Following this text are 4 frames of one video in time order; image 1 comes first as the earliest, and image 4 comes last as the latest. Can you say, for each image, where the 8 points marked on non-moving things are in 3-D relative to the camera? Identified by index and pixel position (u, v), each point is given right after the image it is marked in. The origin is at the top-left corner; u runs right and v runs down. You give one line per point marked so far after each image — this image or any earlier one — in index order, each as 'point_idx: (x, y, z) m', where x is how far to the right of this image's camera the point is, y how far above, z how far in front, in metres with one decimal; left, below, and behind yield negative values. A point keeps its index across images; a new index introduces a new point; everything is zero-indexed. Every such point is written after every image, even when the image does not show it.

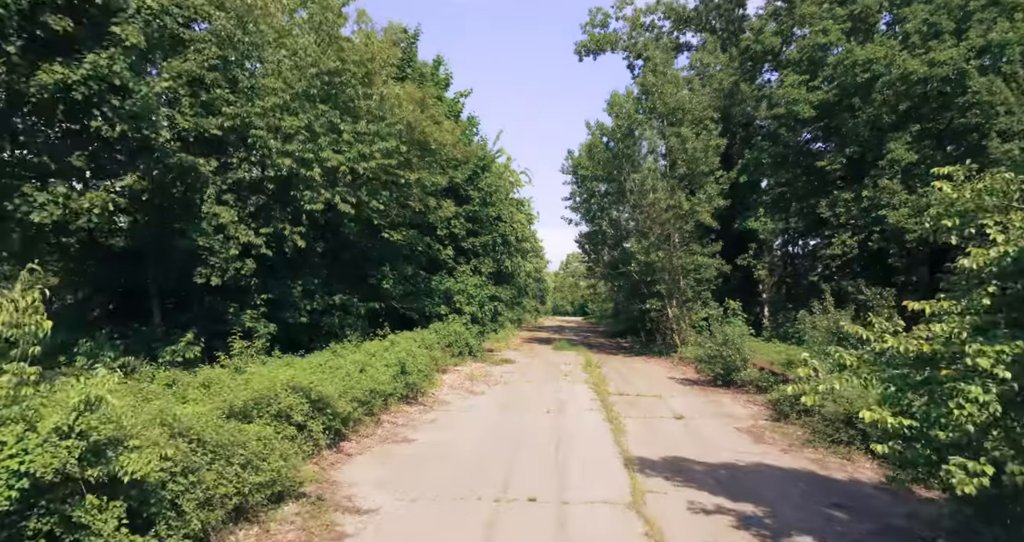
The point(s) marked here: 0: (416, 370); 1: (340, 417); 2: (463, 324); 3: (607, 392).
0: (-2.1, -2.2, +12.8) m
1: (-2.6, -2.2, +8.8) m
2: (-1.6, -1.8, +19.3) m
3: (+2.3, -3.0, +14.2) m
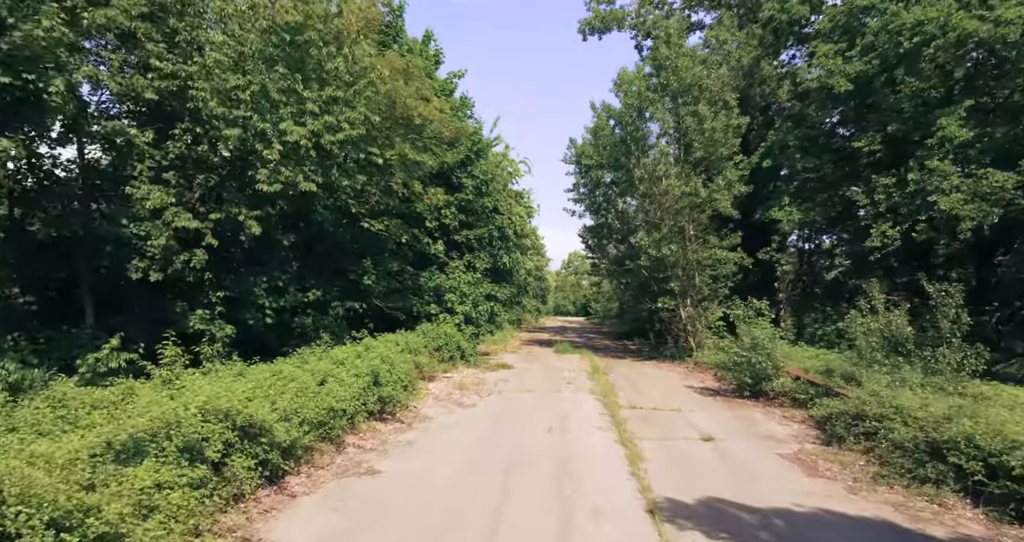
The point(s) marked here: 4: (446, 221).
0: (-2.2, -2.1, +10.9) m
1: (-2.7, -2.1, +6.8) m
2: (-1.7, -1.7, +17.4) m
3: (+2.2, -2.9, +12.3) m
4: (-2.1, +1.6, +18.3) m
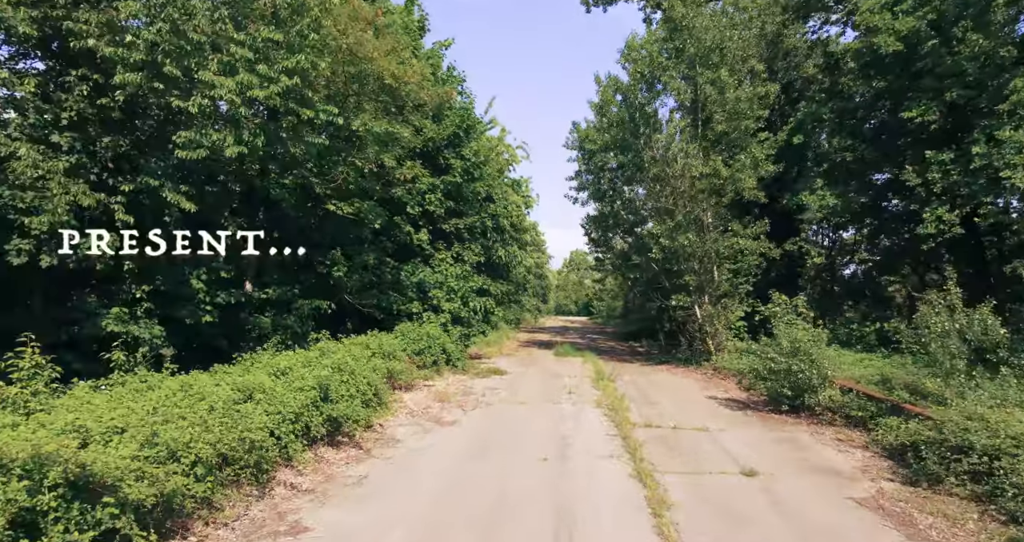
0: (-2.4, -1.9, +8.7) m
1: (-2.9, -1.9, +4.6) m
2: (-1.9, -1.5, +15.2) m
3: (+2.0, -2.7, +10.1) m
4: (-2.2, +1.8, +16.1) m
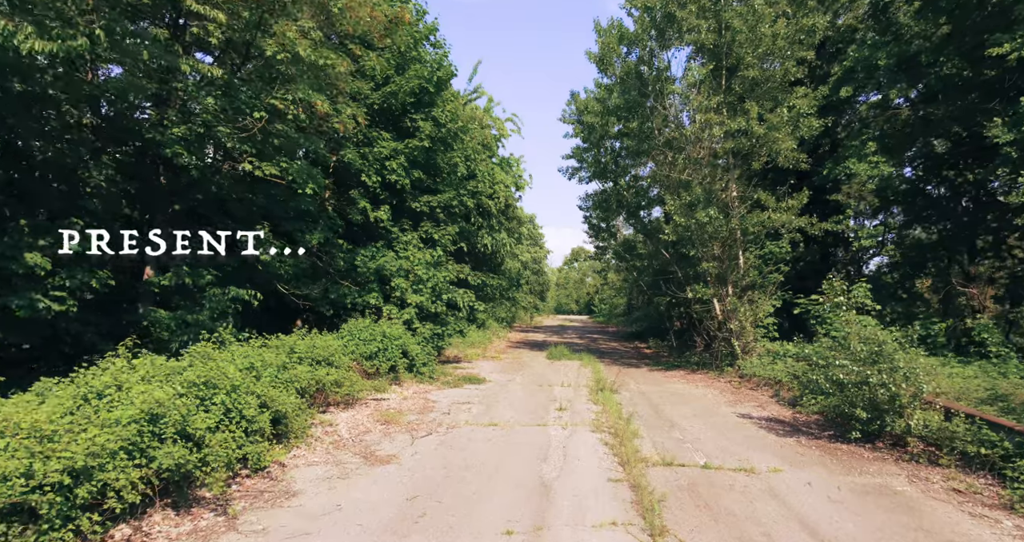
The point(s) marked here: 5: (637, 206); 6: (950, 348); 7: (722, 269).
0: (-2.9, -1.5, +5.7) m
1: (-3.4, -1.5, +1.6) m
2: (-2.3, -1.1, +12.2) m
3: (+1.6, -2.3, +7.1) m
4: (-2.7, +2.1, +13.1) m
5: (+3.5, +1.8, +16.3) m
6: (+9.2, -1.6, +12.3) m
7: (+4.9, 0.0, +13.5) m
